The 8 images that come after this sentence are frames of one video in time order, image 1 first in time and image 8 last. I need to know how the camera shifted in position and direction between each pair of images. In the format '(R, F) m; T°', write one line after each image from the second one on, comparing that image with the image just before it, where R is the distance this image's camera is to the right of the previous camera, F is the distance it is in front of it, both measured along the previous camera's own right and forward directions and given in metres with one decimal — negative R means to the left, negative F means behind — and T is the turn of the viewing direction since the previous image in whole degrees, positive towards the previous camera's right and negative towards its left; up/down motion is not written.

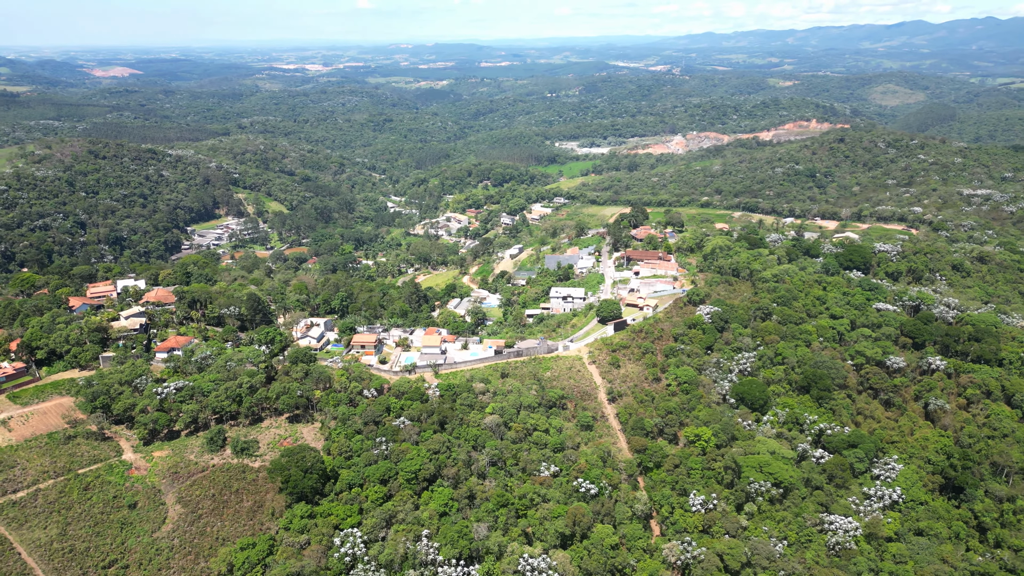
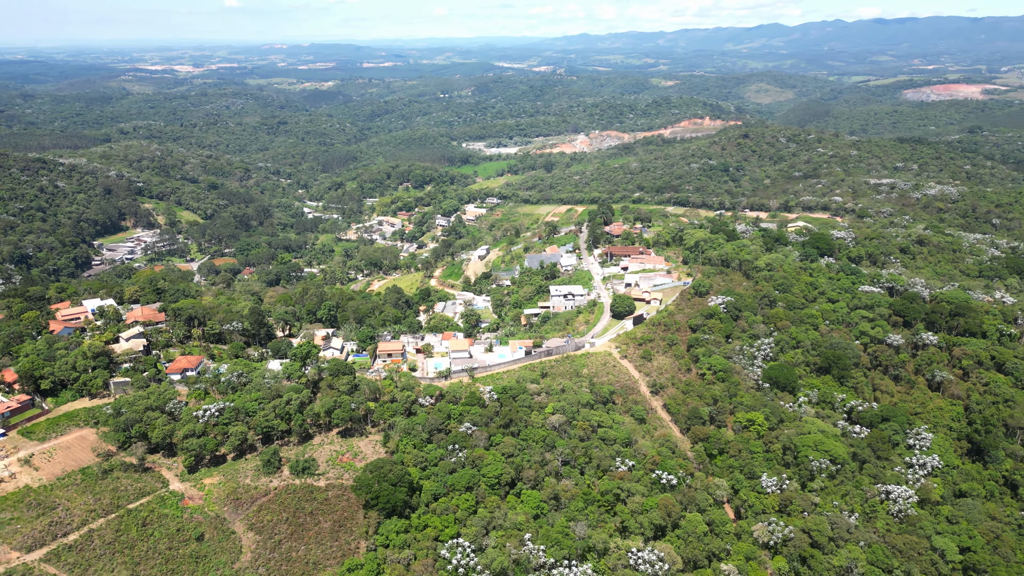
(-6.8, +0.5) m; +8°
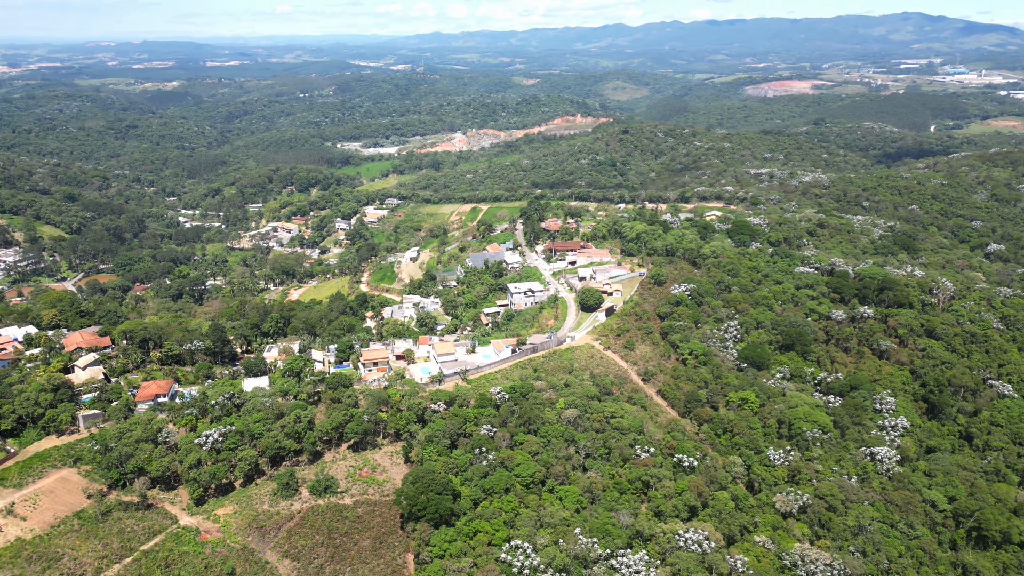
(-5.8, +0.5) m; +10°
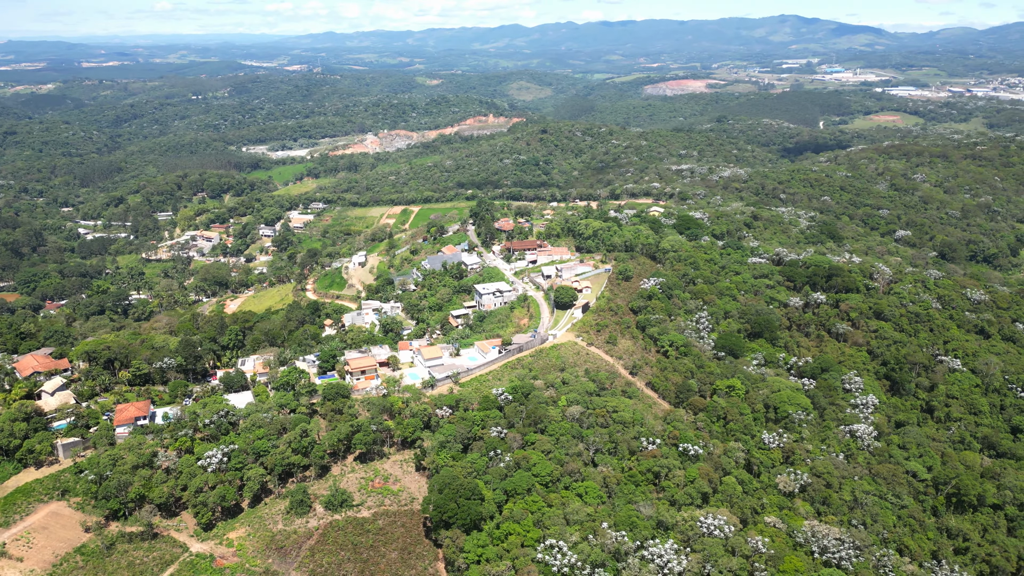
(-3.9, +0.3) m; +7°
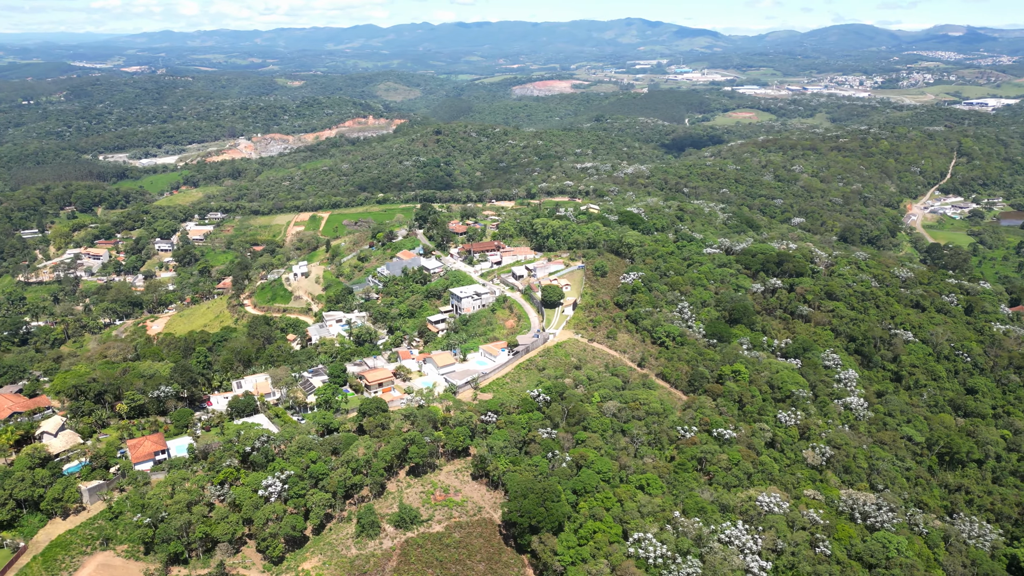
(-6.8, +0.7) m; +10°
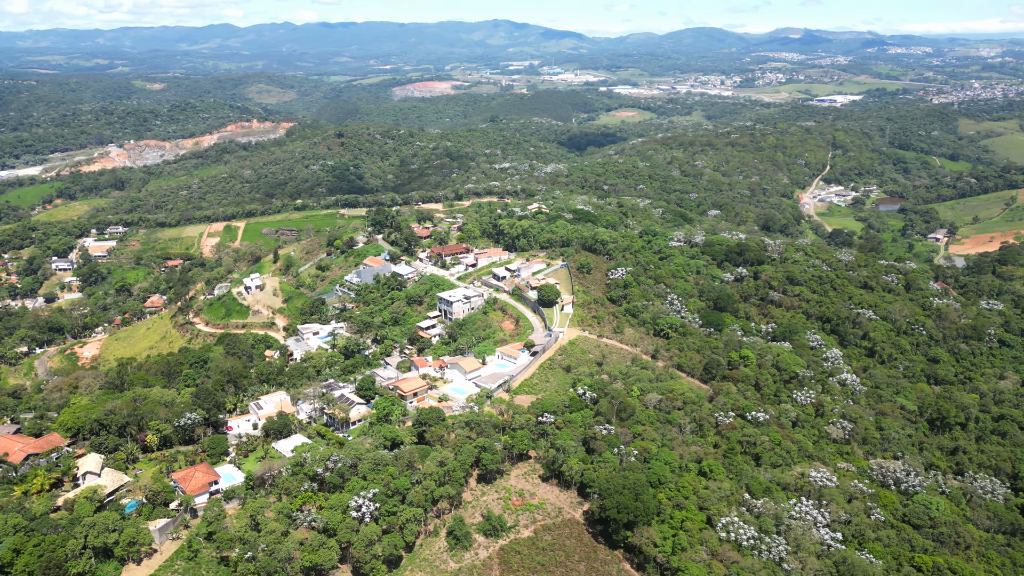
(-6.8, +0.6) m; +9°
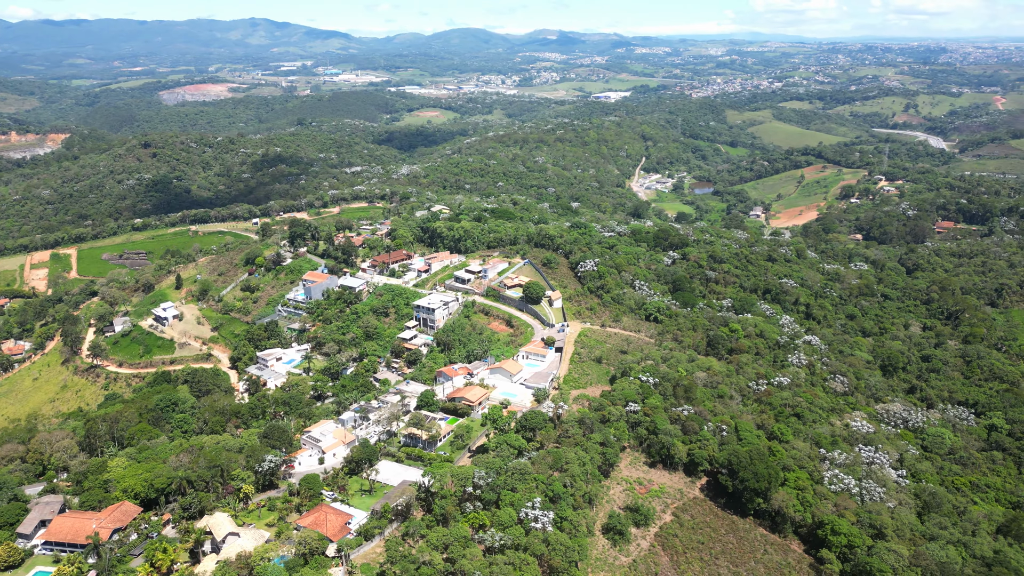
(-11.6, +1.6) m; +16°
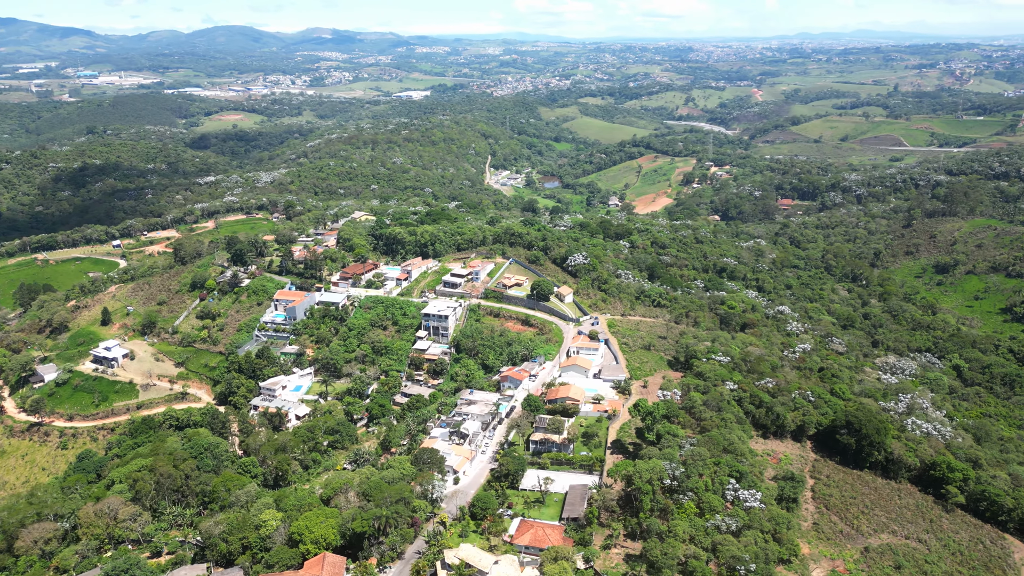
(-12.7, +1.9) m; +15°
